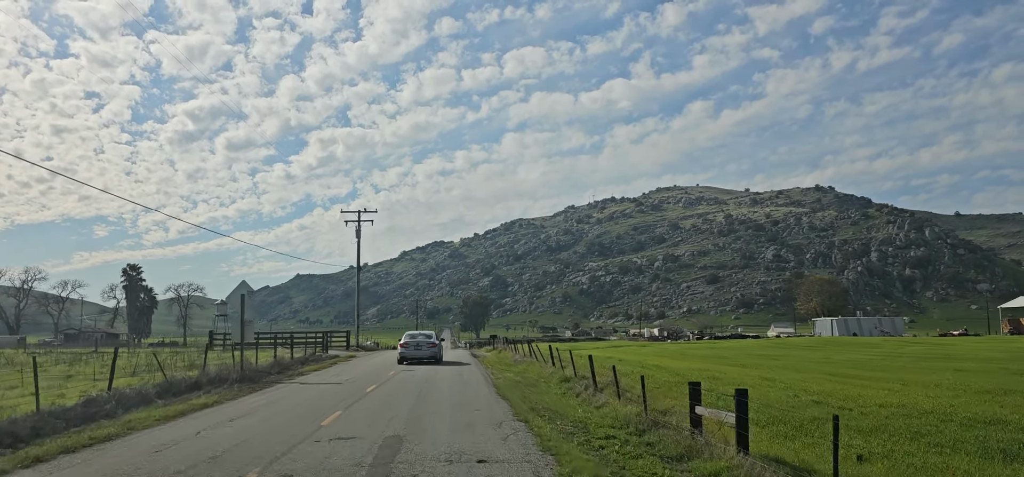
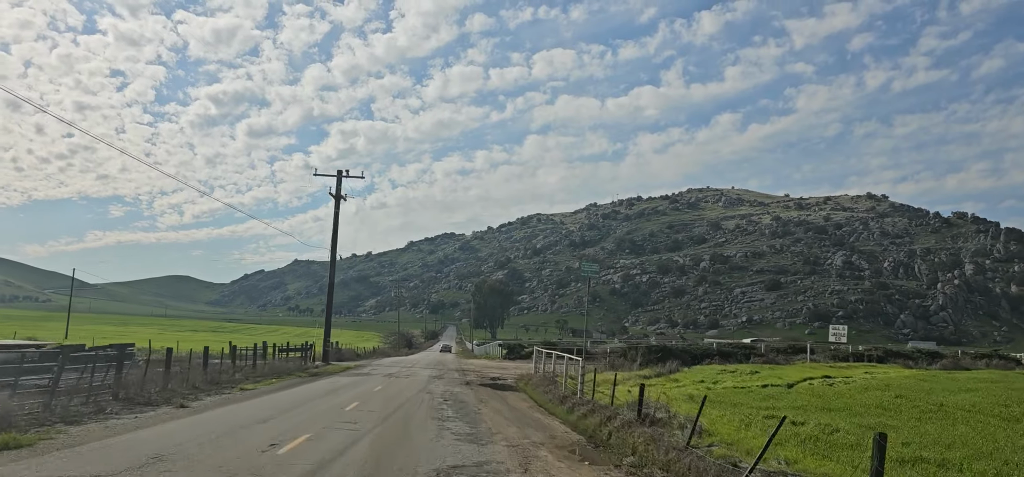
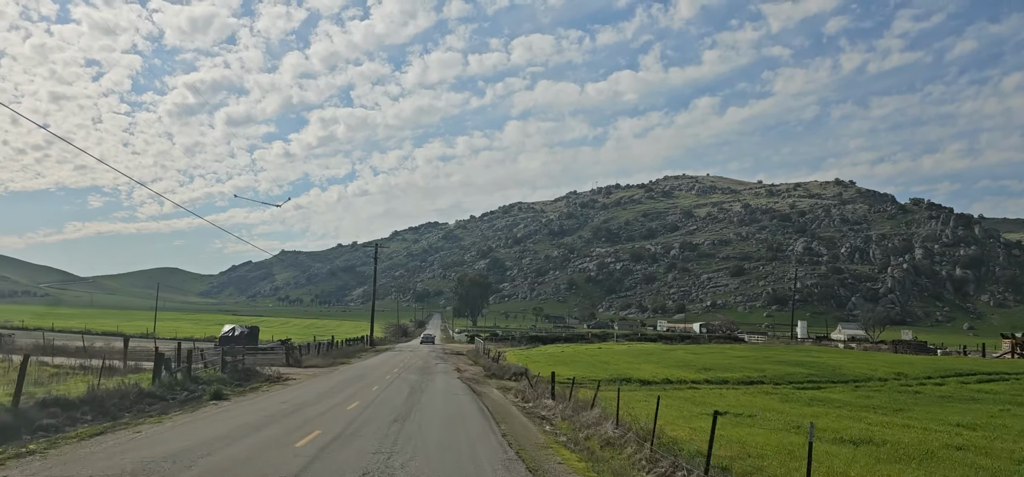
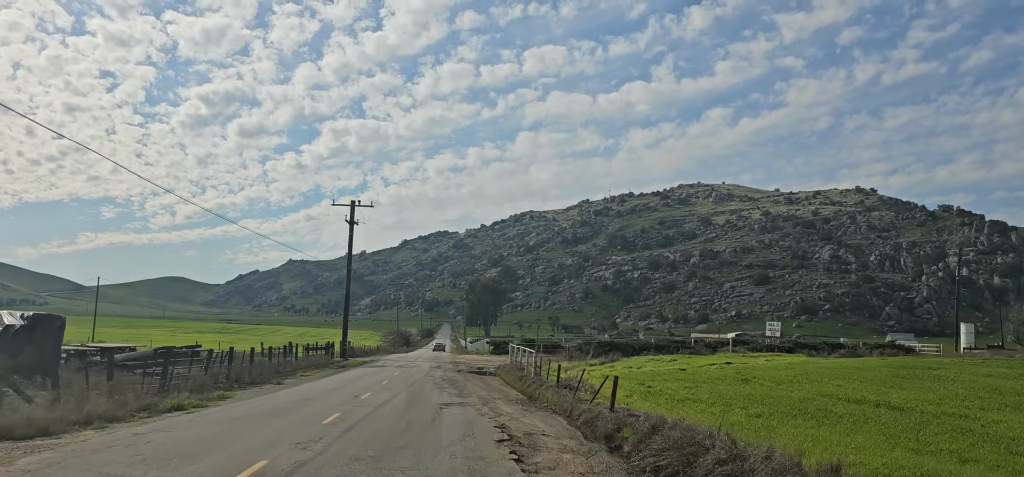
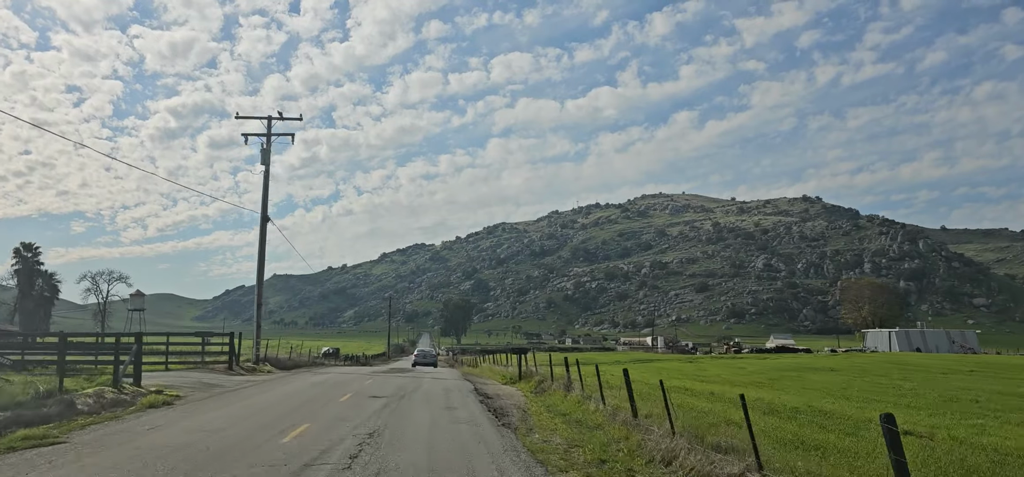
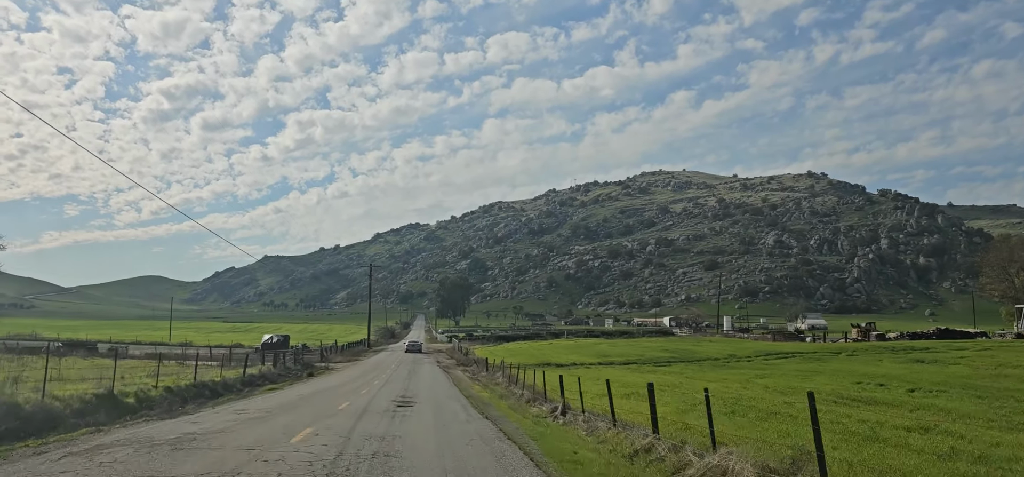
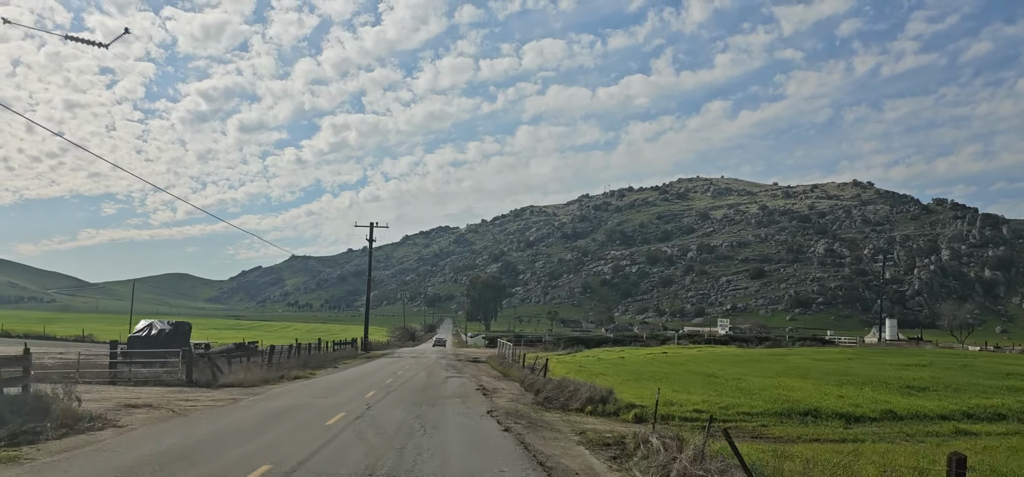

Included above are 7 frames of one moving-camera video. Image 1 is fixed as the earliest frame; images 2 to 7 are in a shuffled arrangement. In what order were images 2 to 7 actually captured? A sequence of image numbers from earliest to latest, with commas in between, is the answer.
5, 6, 3, 7, 4, 2
